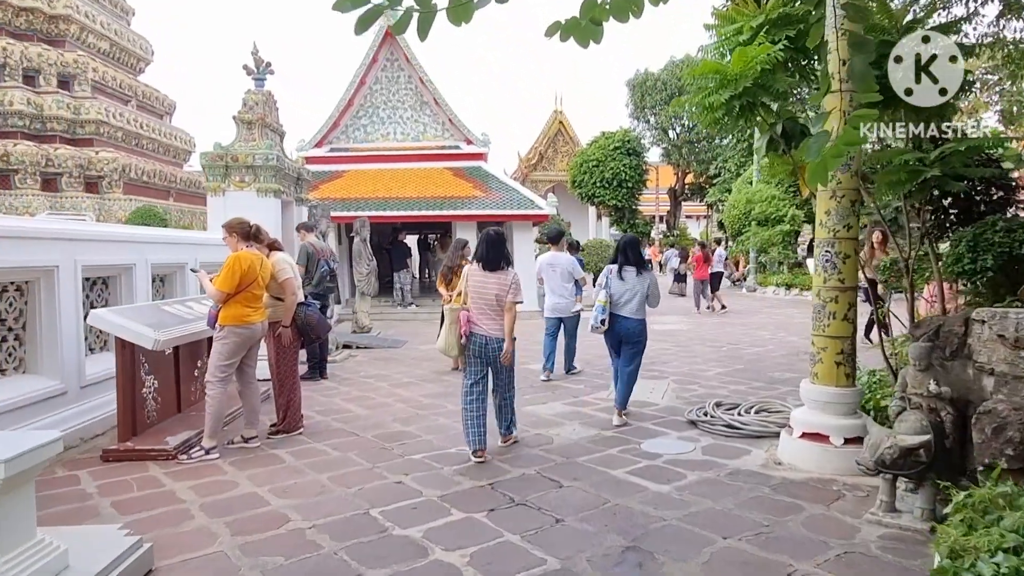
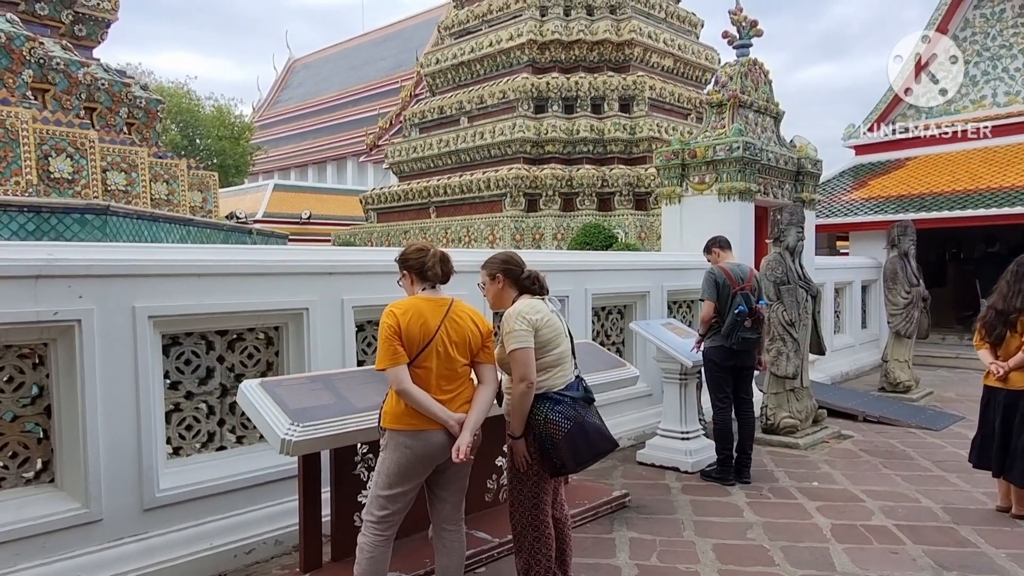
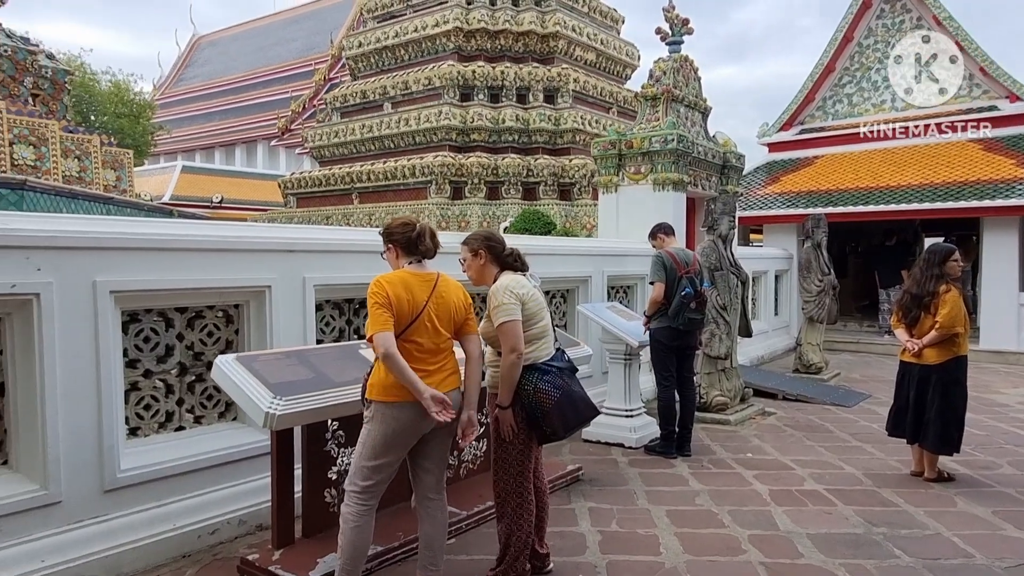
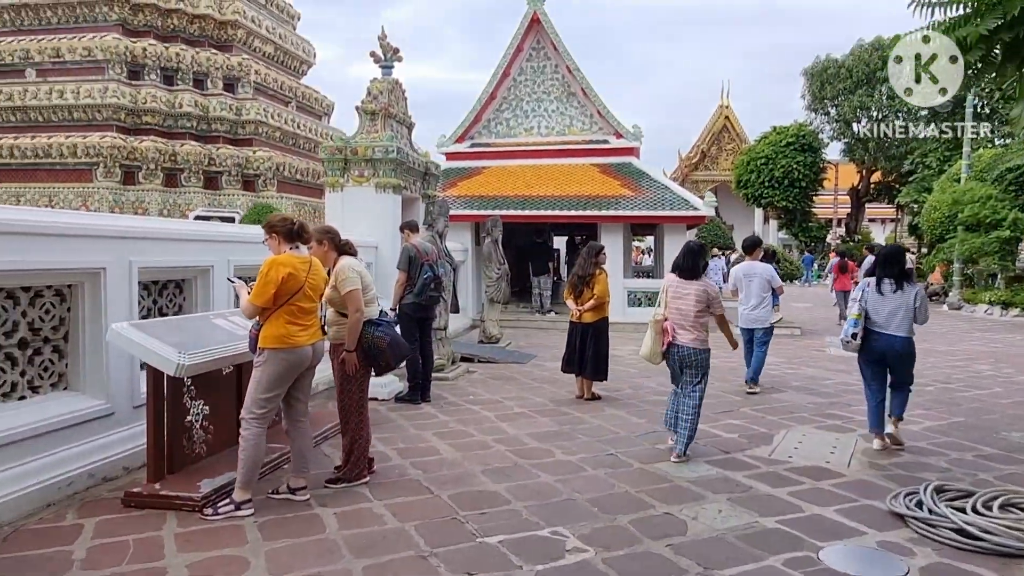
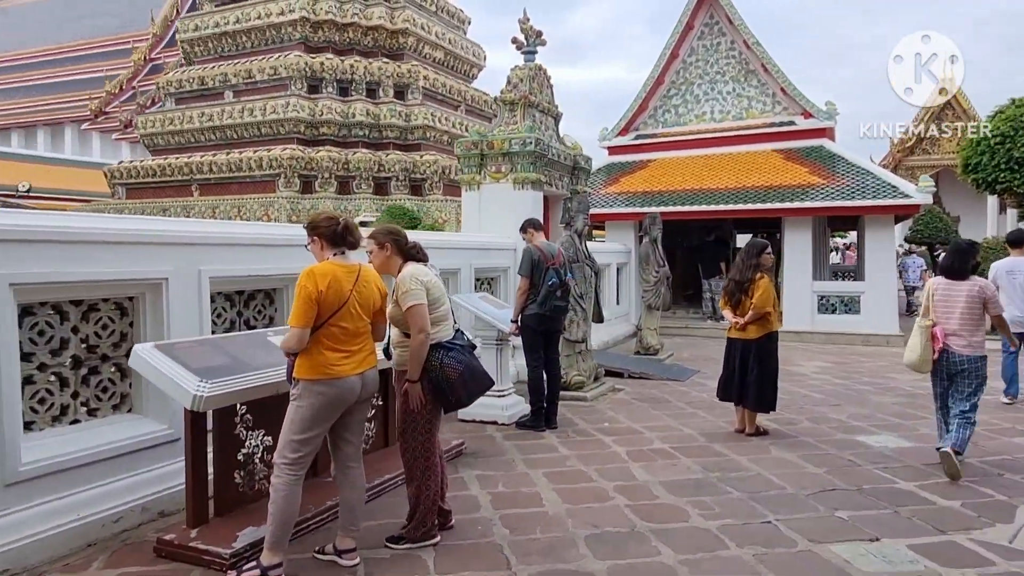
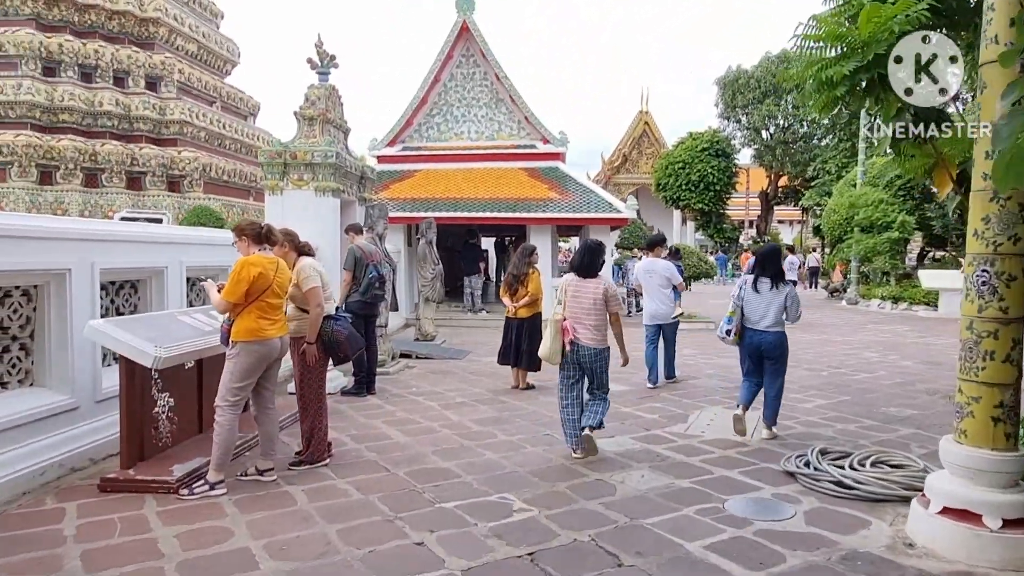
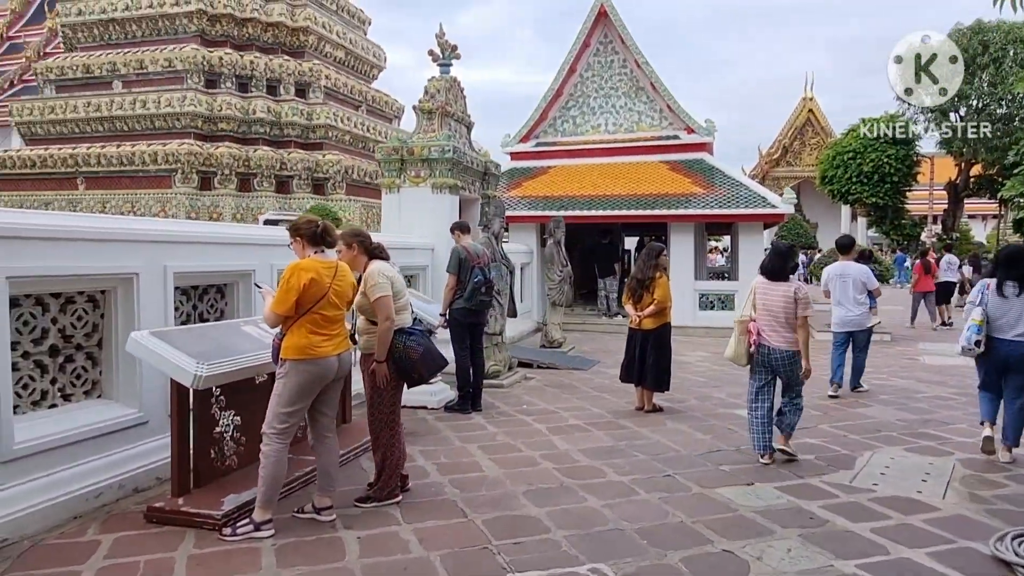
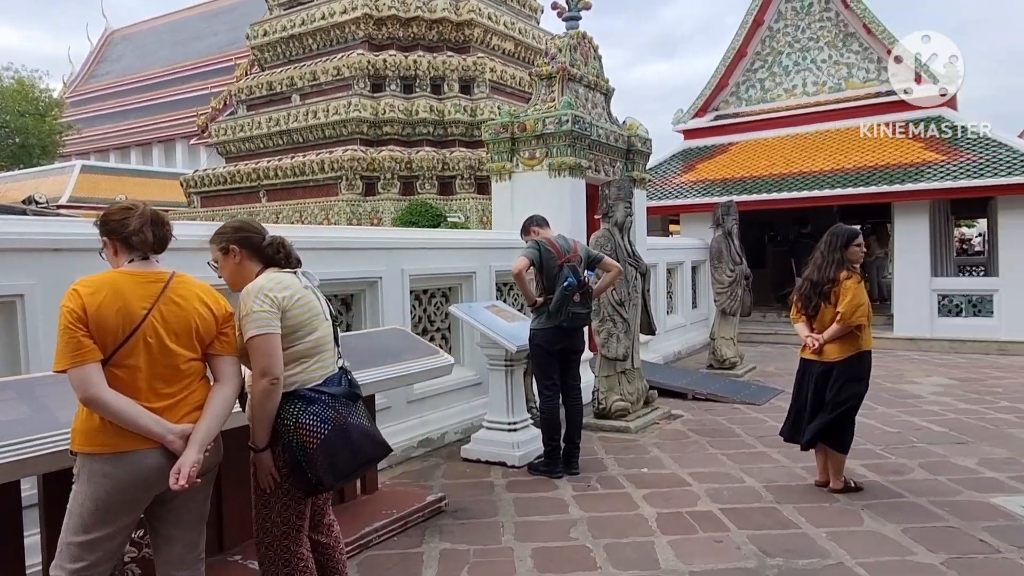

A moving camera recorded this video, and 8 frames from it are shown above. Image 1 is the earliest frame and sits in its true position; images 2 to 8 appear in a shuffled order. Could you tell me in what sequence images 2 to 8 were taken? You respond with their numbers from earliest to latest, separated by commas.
6, 4, 7, 5, 3, 2, 8
